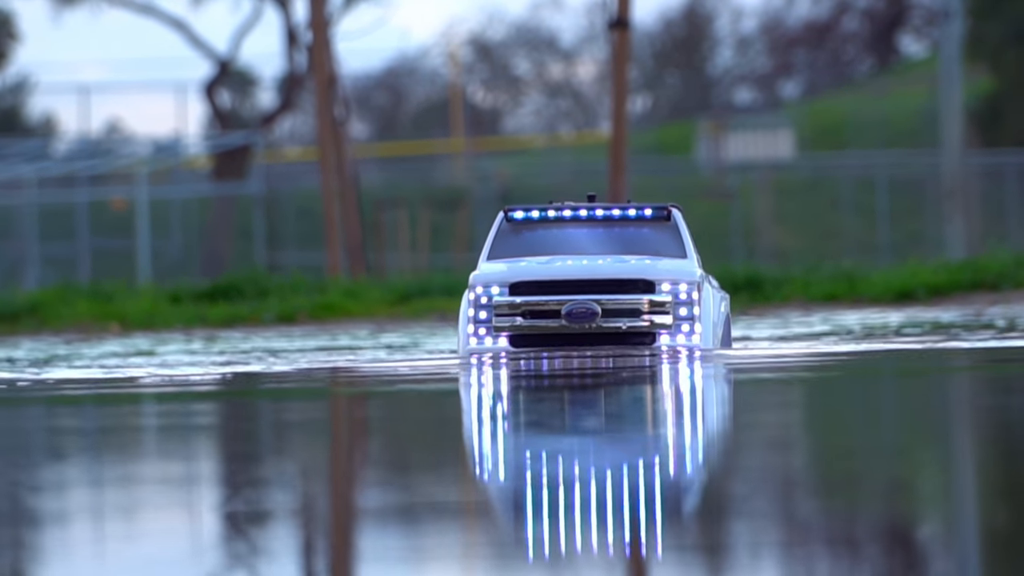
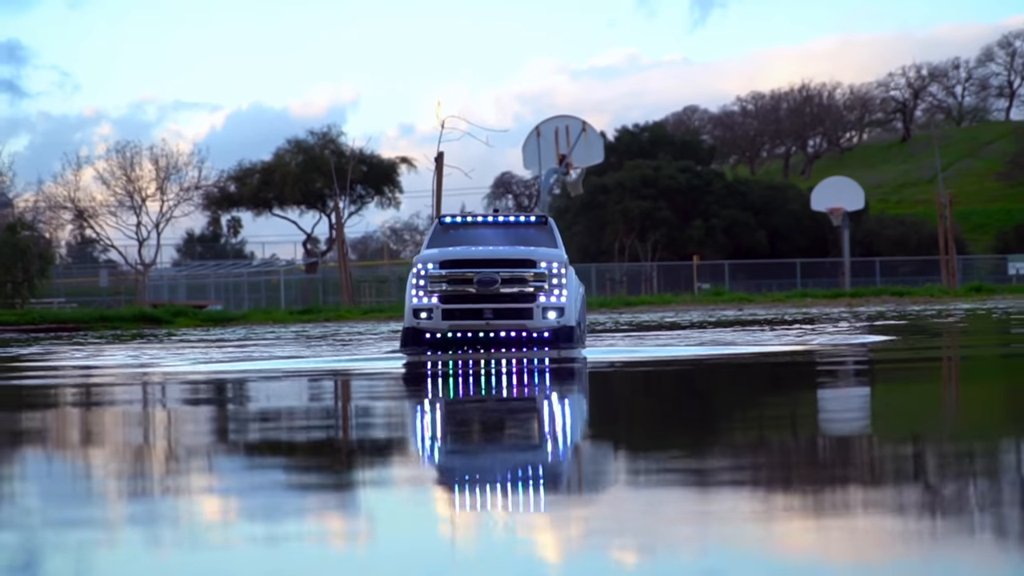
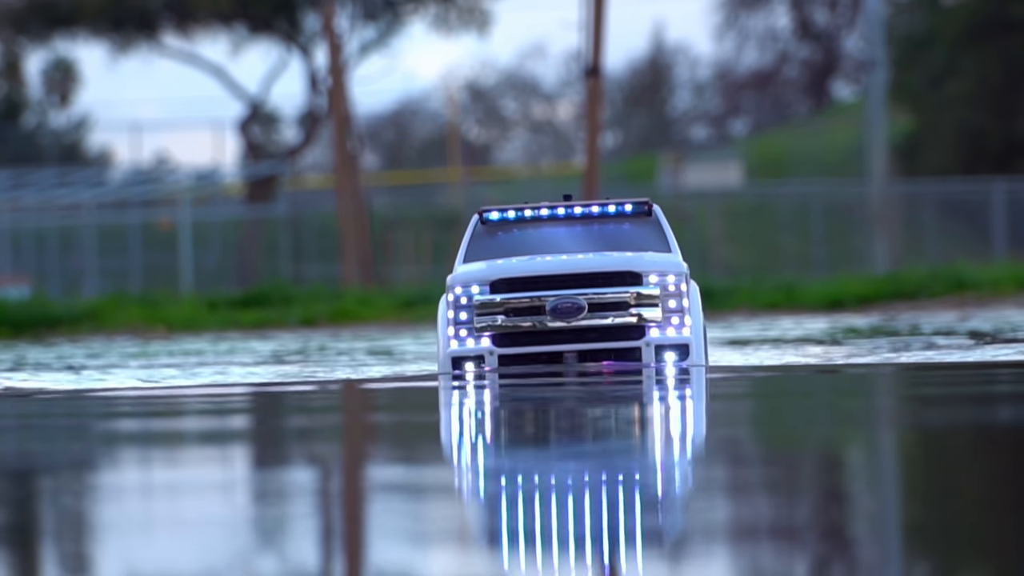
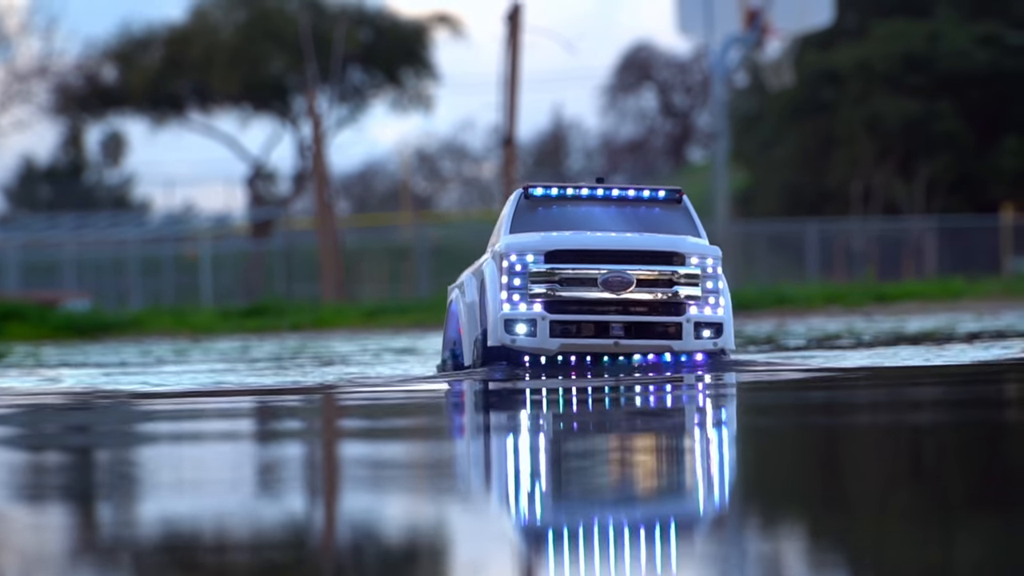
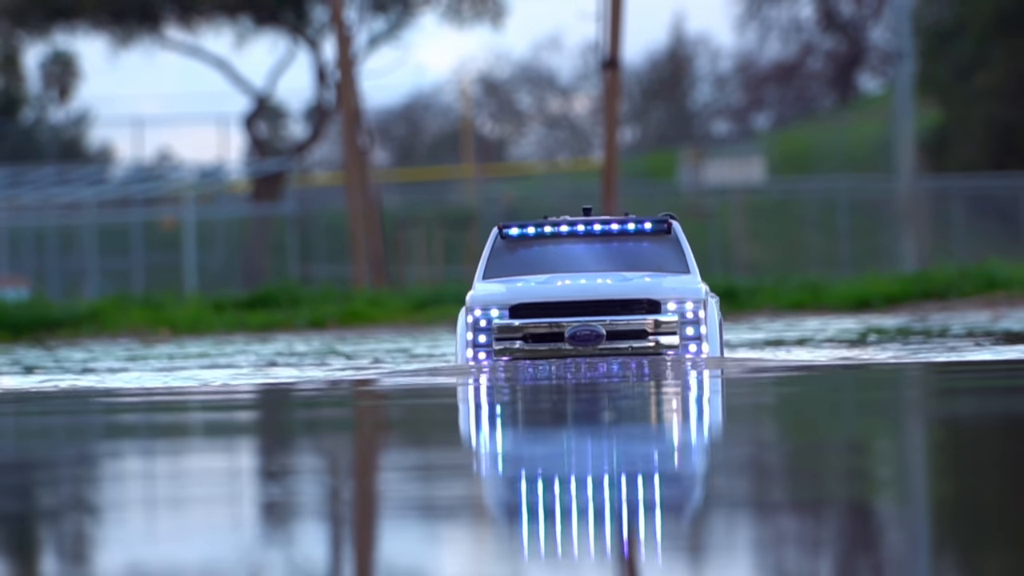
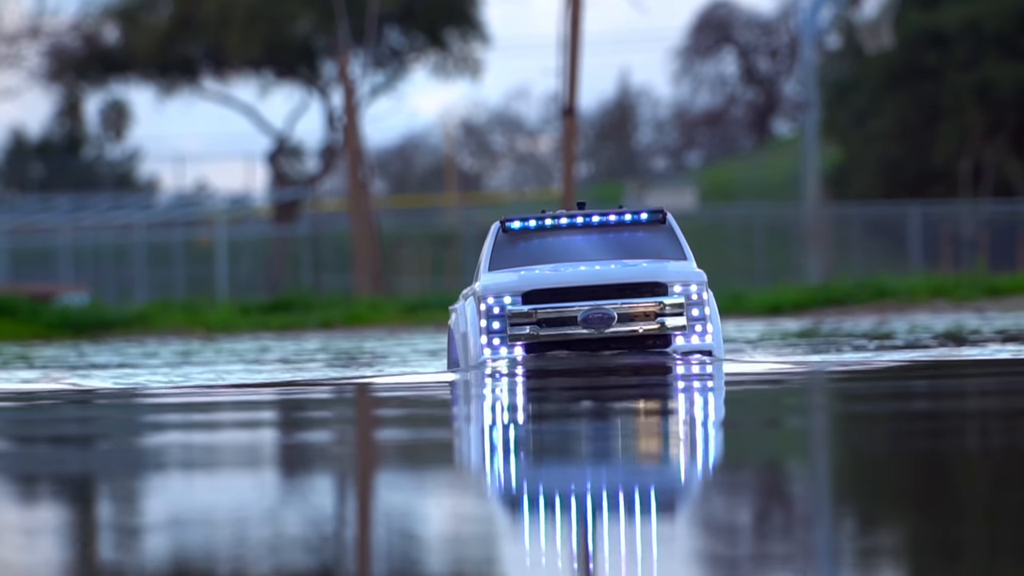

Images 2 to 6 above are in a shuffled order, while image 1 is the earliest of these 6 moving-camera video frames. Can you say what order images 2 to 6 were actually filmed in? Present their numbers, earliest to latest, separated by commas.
5, 3, 6, 4, 2
